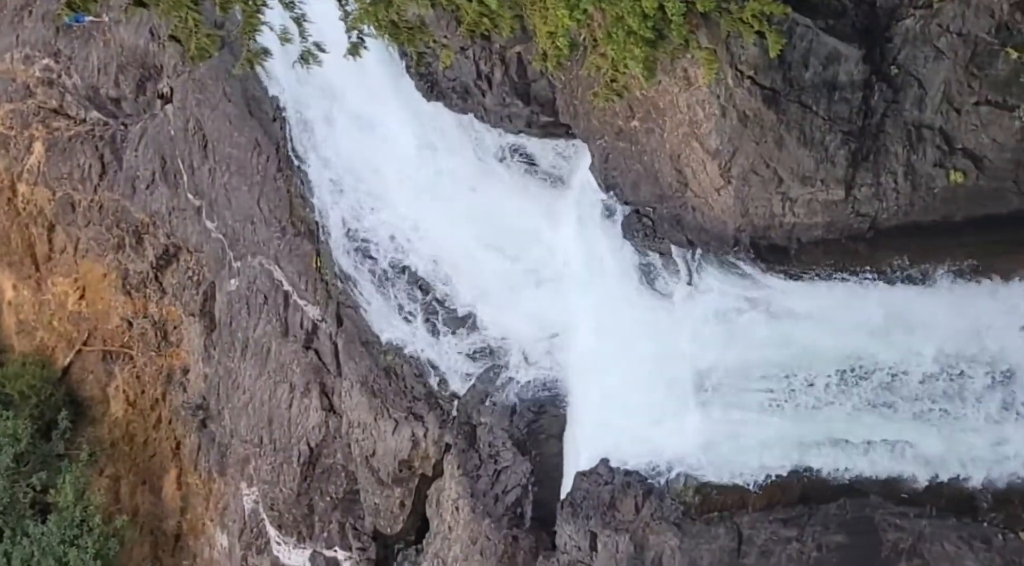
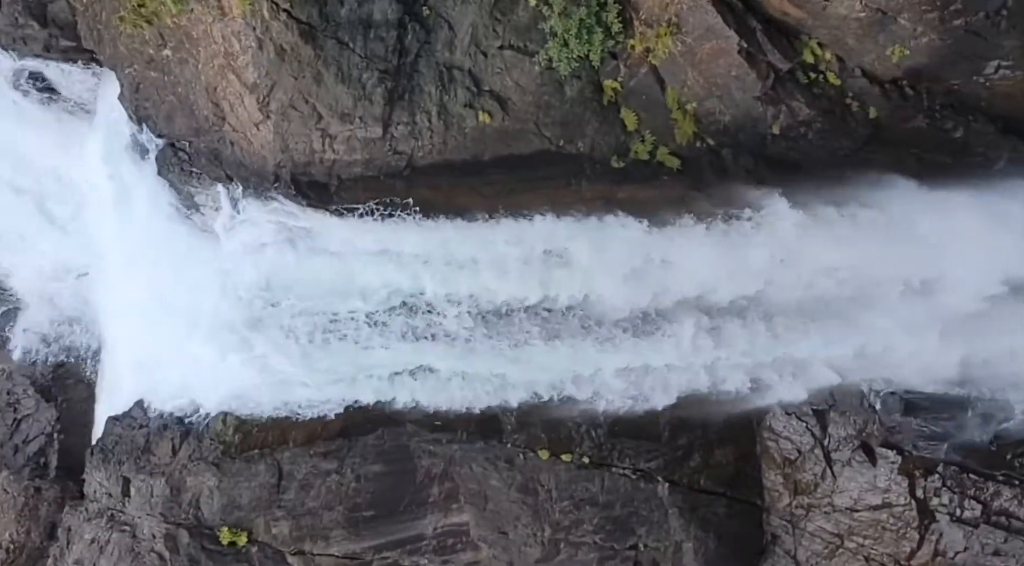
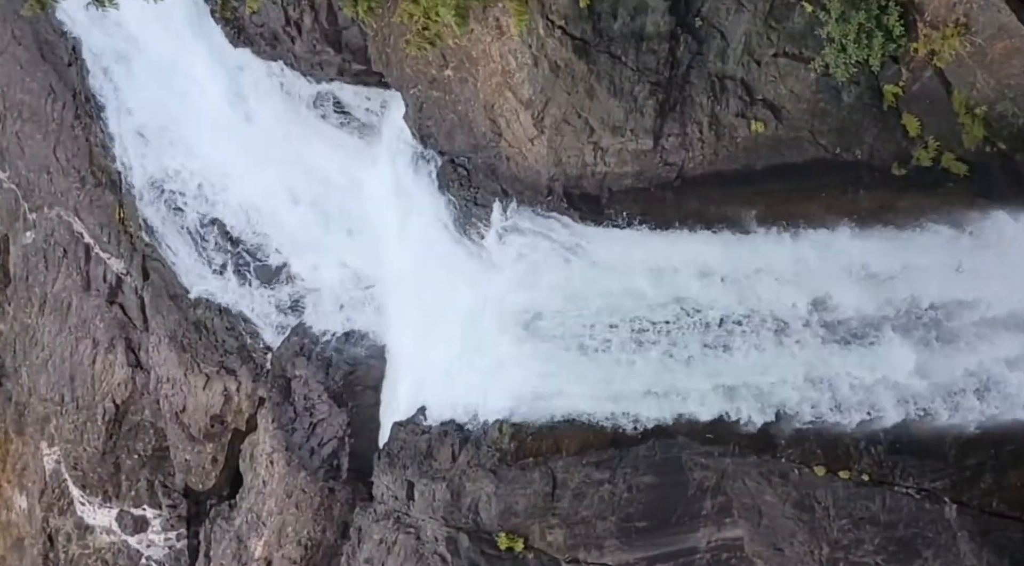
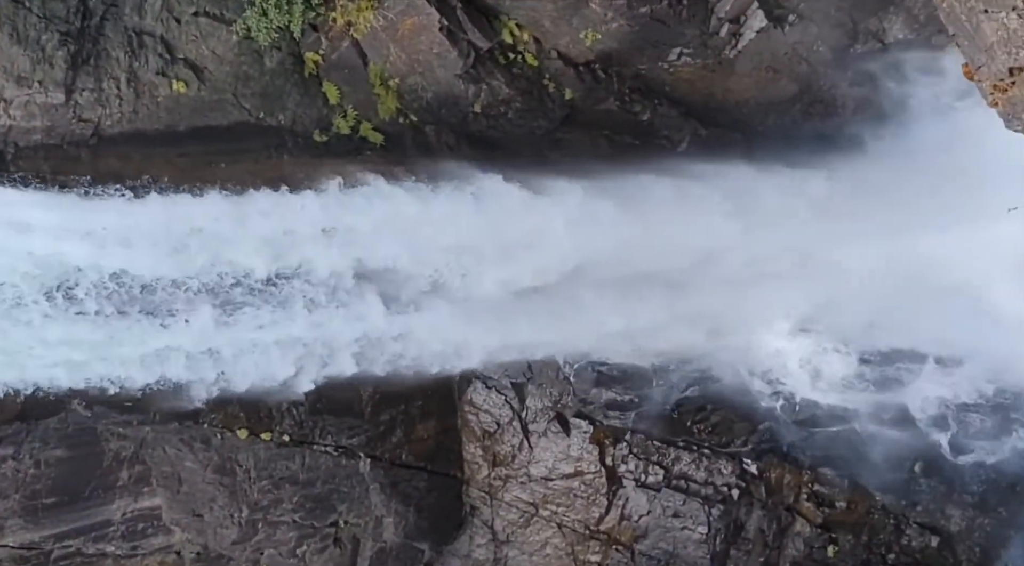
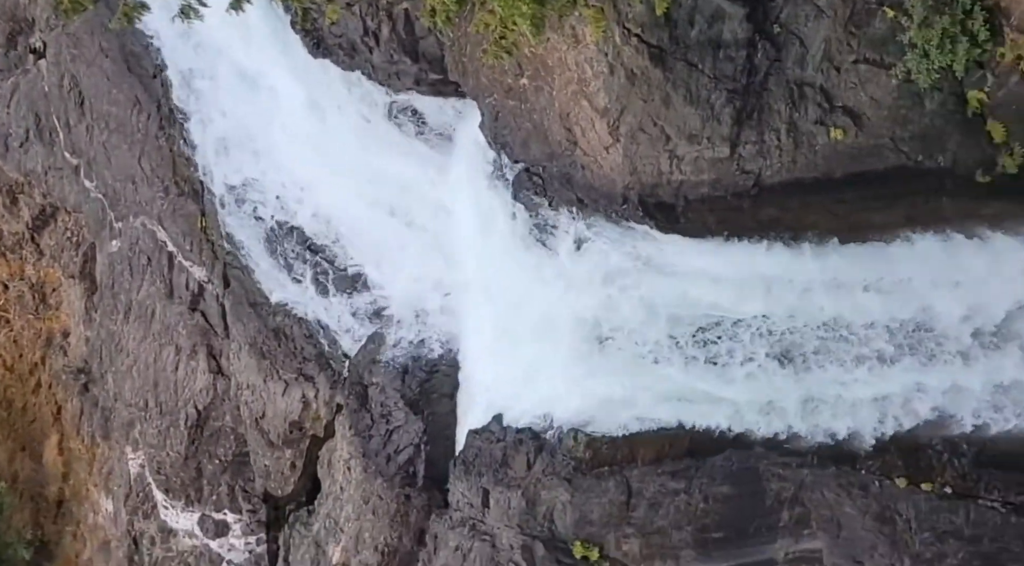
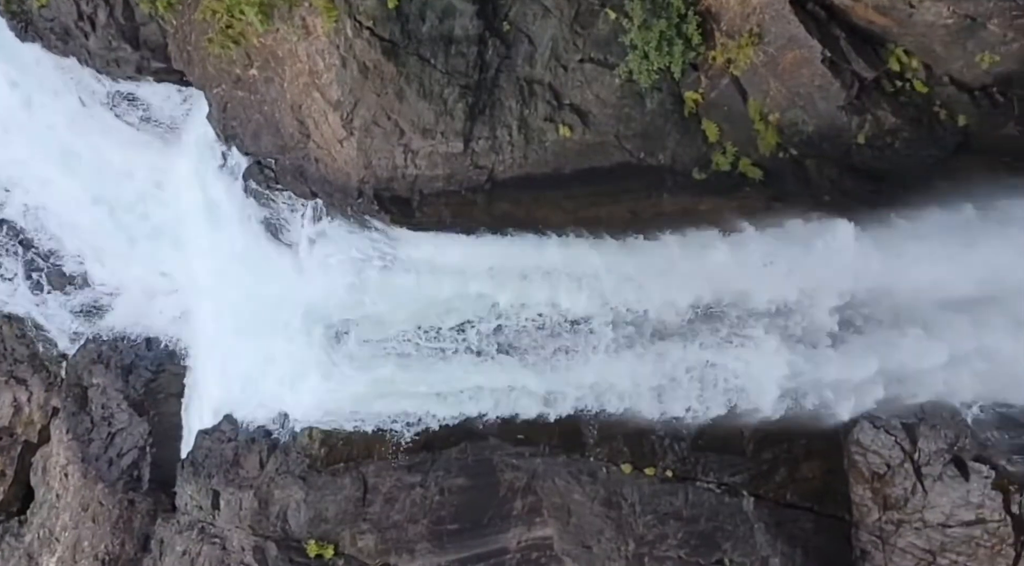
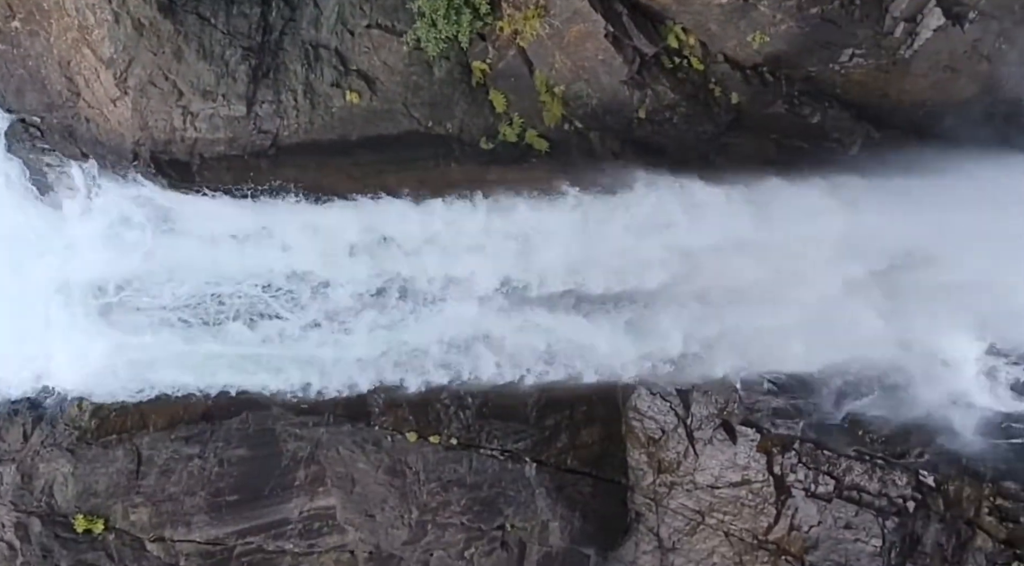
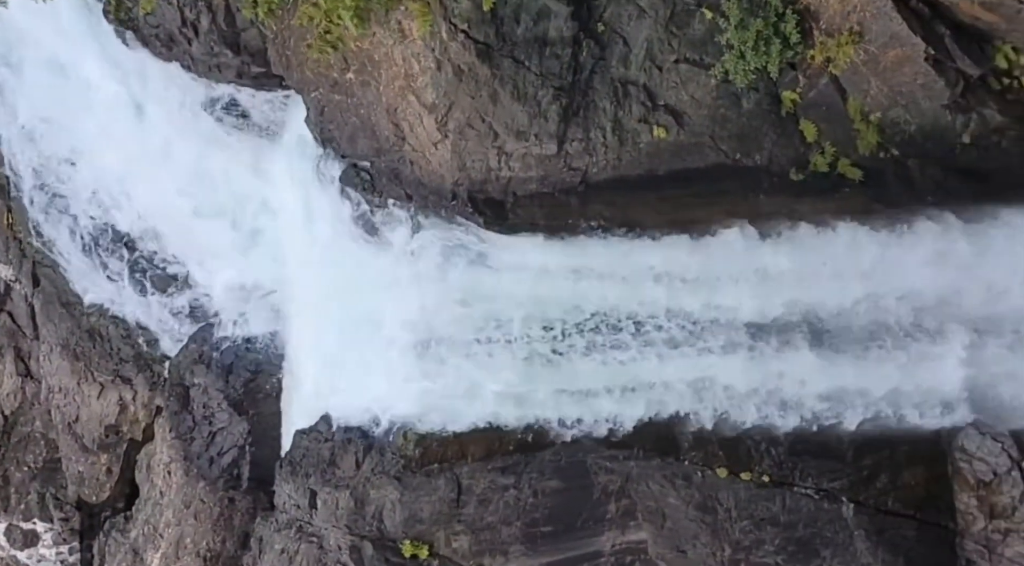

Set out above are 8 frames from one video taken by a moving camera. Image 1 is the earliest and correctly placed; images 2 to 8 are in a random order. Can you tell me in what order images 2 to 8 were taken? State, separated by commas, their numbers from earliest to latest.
5, 3, 8, 6, 2, 7, 4
